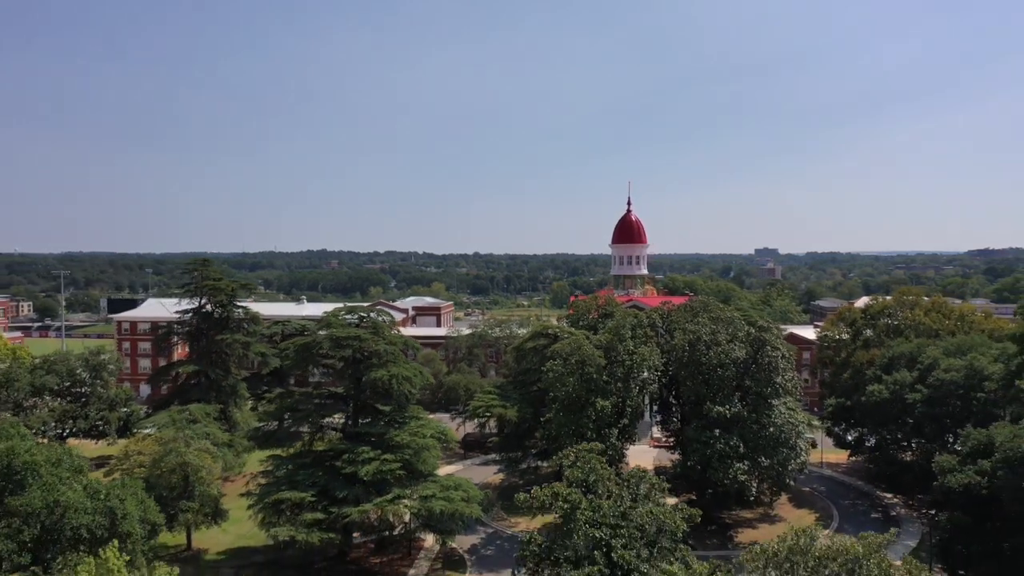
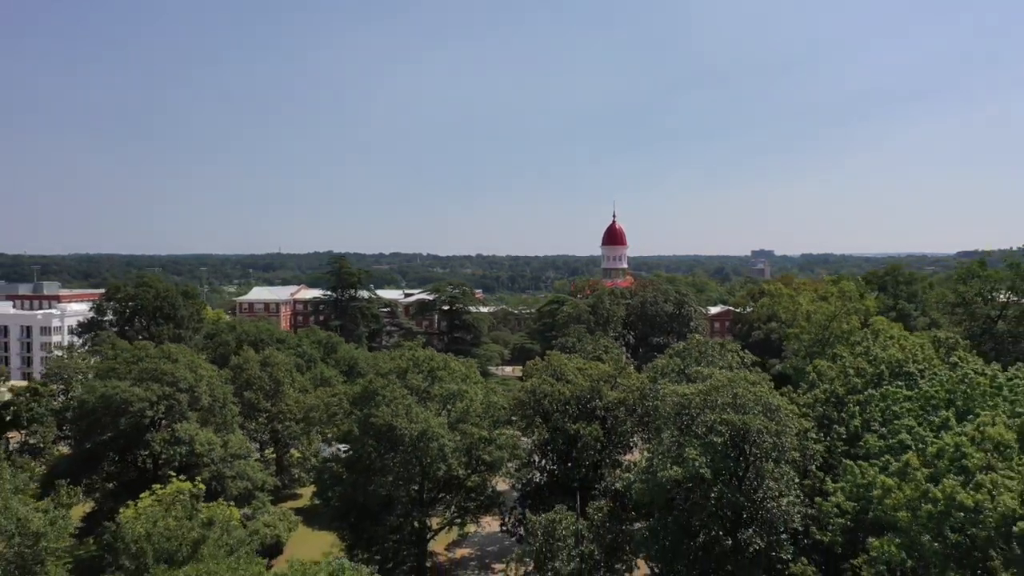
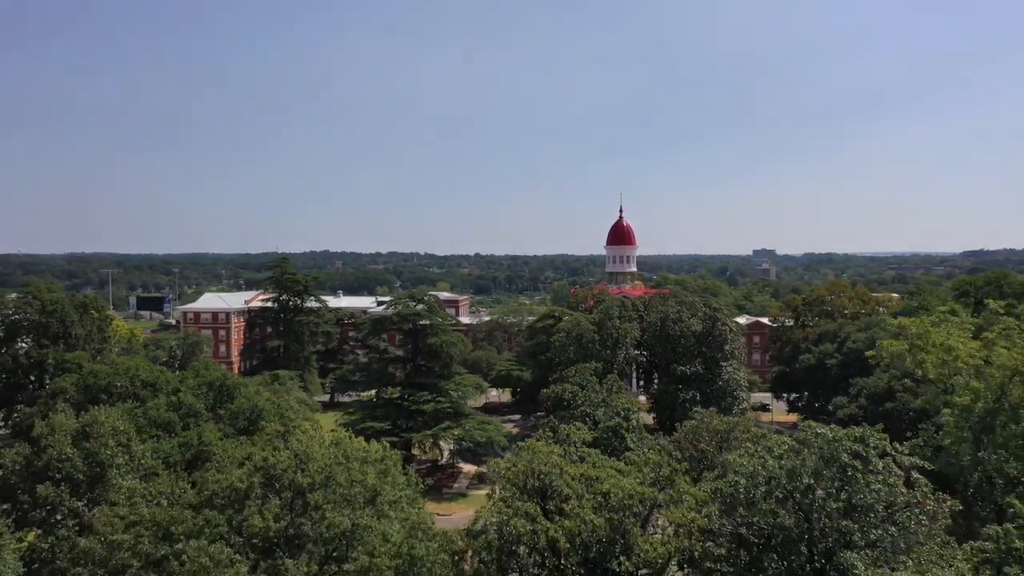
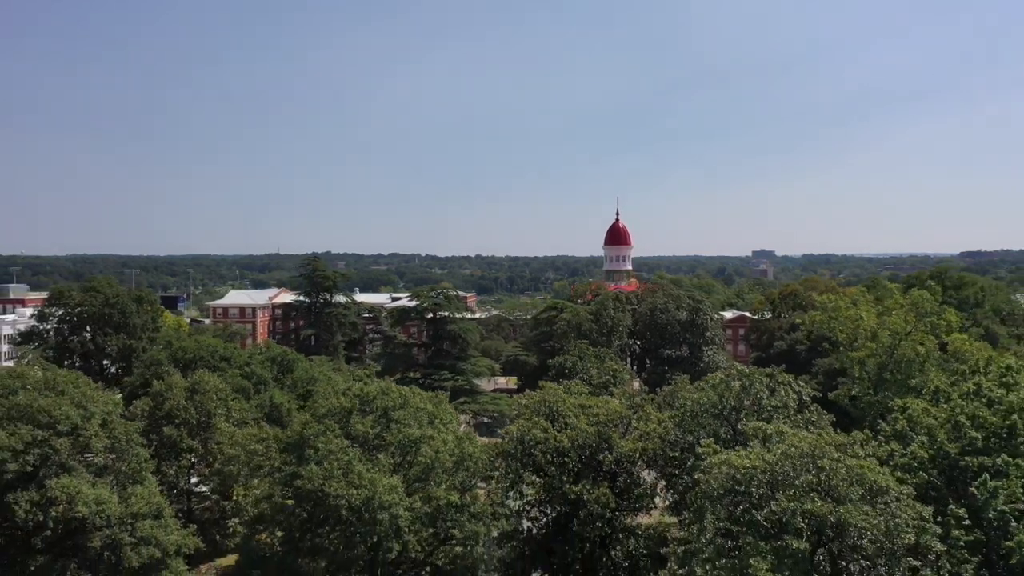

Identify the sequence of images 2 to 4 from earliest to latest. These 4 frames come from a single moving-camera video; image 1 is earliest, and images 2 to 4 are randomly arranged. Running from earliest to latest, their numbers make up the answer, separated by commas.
3, 4, 2
